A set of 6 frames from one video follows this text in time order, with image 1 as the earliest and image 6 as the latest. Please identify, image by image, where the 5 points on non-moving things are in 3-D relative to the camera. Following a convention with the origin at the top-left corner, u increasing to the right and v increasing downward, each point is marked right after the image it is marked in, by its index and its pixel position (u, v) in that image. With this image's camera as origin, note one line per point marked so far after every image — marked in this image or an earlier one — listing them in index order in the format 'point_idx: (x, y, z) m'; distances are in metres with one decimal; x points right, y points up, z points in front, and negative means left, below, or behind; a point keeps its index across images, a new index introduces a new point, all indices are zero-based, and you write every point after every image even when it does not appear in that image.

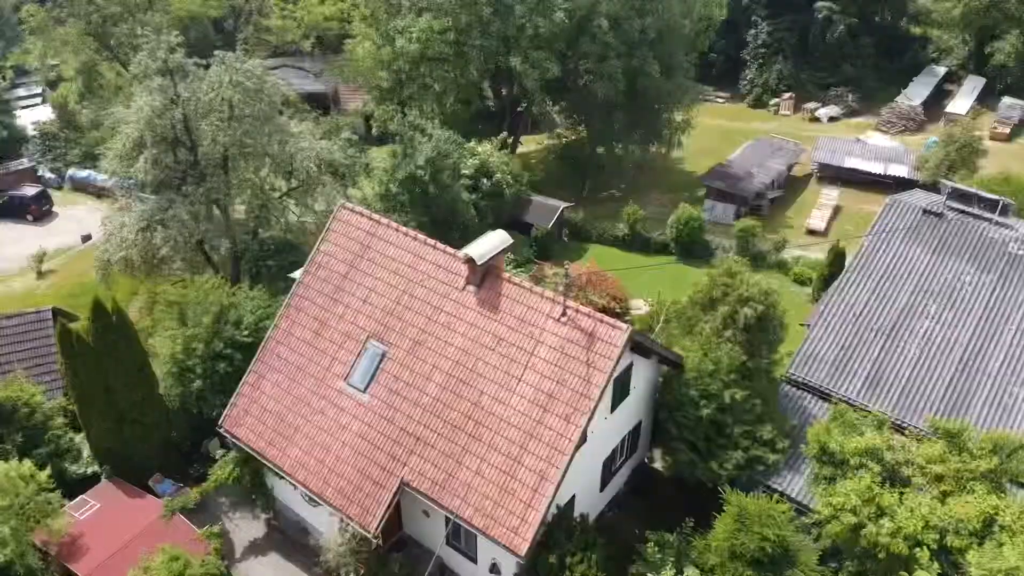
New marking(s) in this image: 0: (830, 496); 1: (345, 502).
0: (+6.2, -4.1, +16.1) m
1: (-3.5, -4.5, +17.5) m
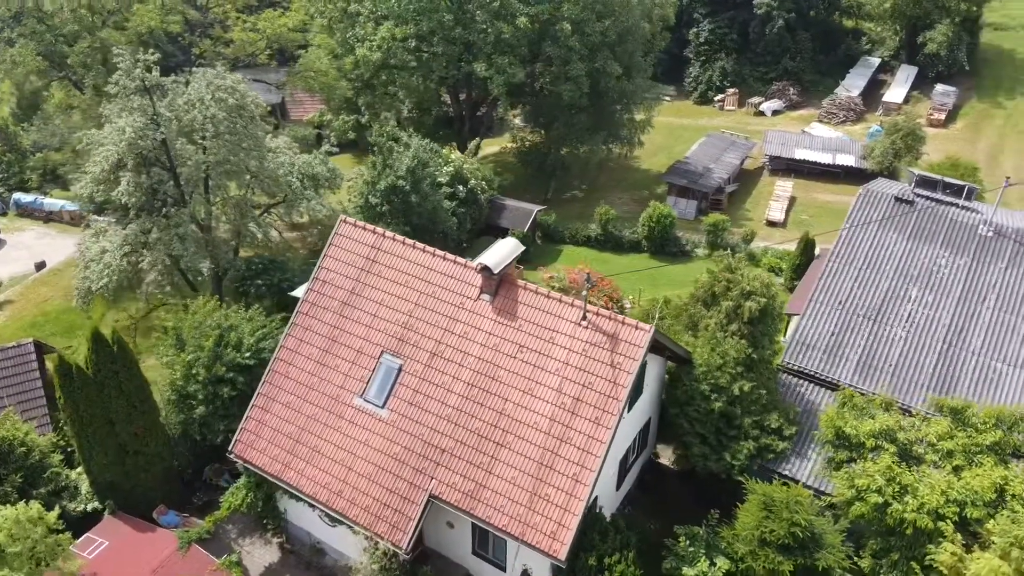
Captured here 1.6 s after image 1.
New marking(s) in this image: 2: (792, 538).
0: (+6.9, -3.9, +16.7) m
1: (-2.9, -4.9, +17.4) m
2: (+5.5, -4.9, +16.4) m
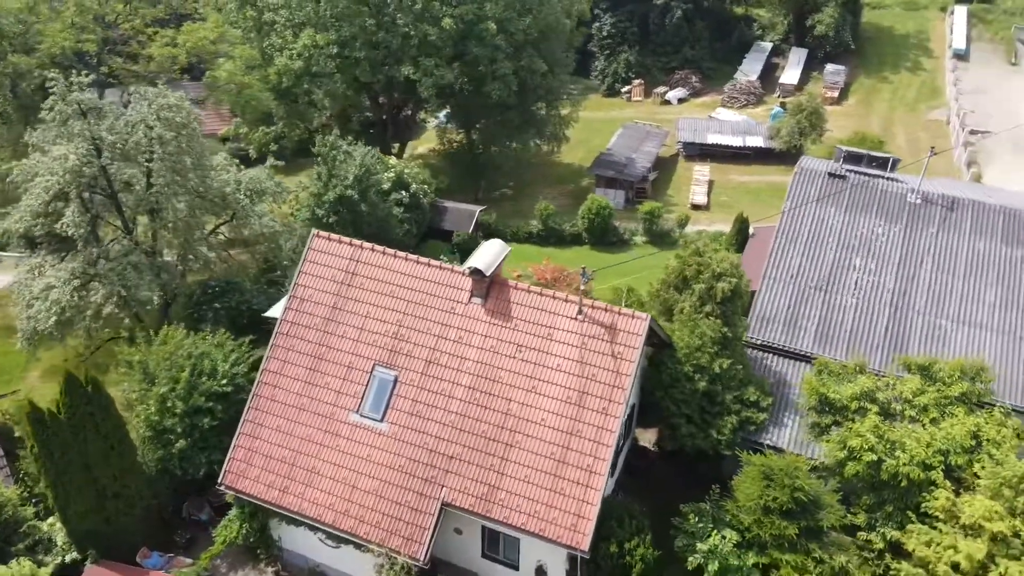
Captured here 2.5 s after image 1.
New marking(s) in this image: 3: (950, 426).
0: (+7.1, -3.3, +17.7) m
1: (-2.6, -5.1, +17.1) m
2: (+5.9, -4.5, +17.2) m
3: (+9.2, -2.9, +17.3) m
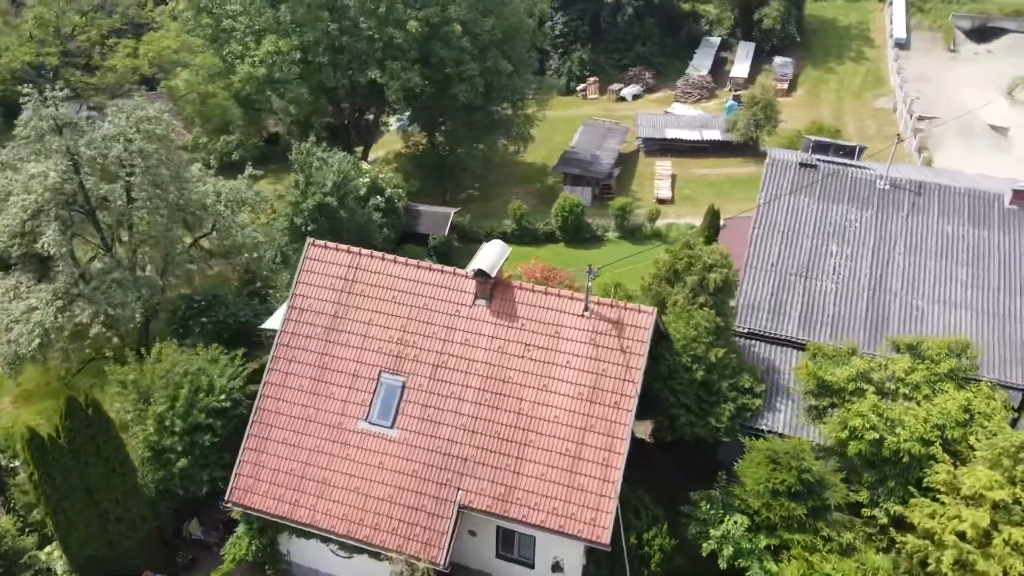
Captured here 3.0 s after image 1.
0: (+7.3, -2.9, +18.2) m
1: (-2.2, -5.2, +17.0) m
2: (+6.2, -4.2, +17.7) m
3: (+9.4, -2.5, +18.0) m
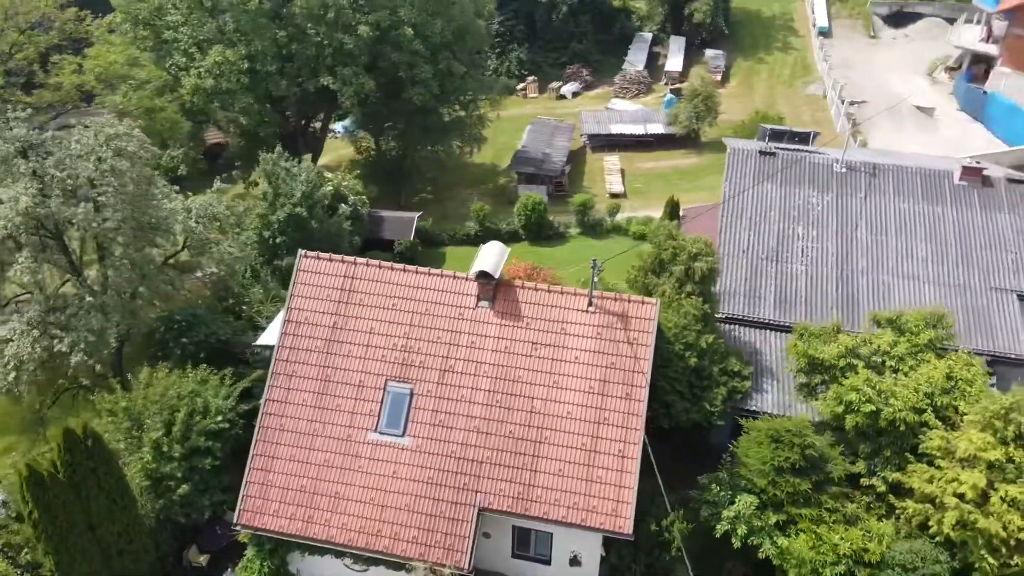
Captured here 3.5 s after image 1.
0: (+7.5, -2.5, +19.0) m
1: (-1.8, -5.4, +16.9) m
2: (+6.5, -3.8, +18.3) m
3: (+9.6, -1.9, +18.9) m
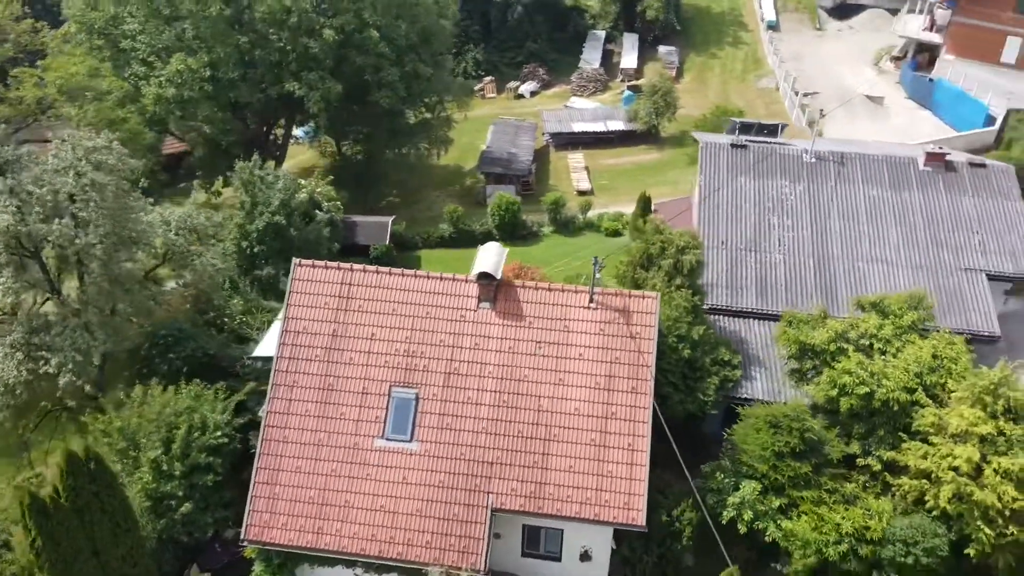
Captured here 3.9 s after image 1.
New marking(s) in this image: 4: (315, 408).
0: (+7.5, -2.2, +19.5) m
1: (-1.5, -5.4, +16.9) m
2: (+6.6, -3.5, +18.7) m
3: (+9.6, -1.5, +19.5) m
4: (-4.3, -2.6, +17.8) m
